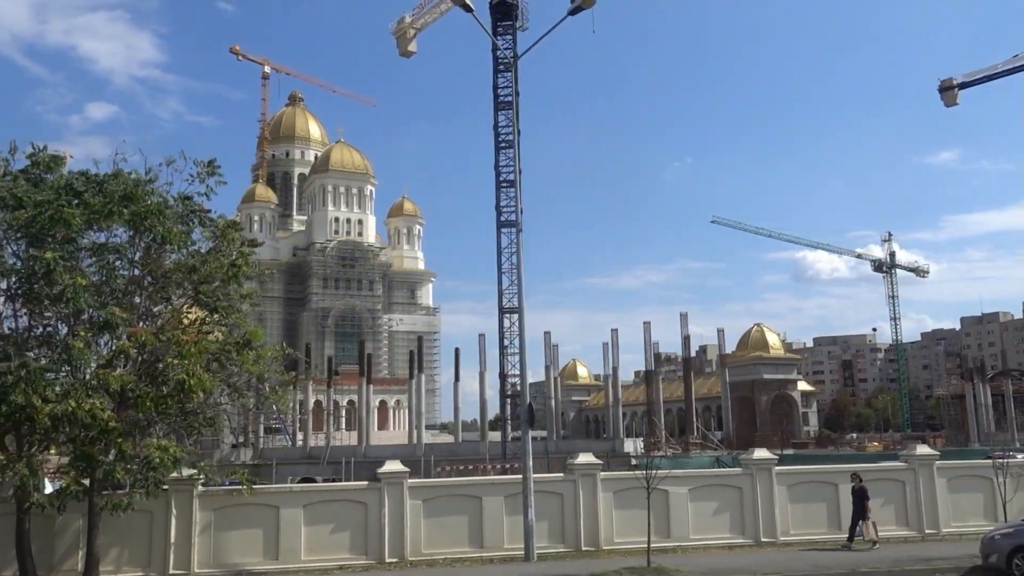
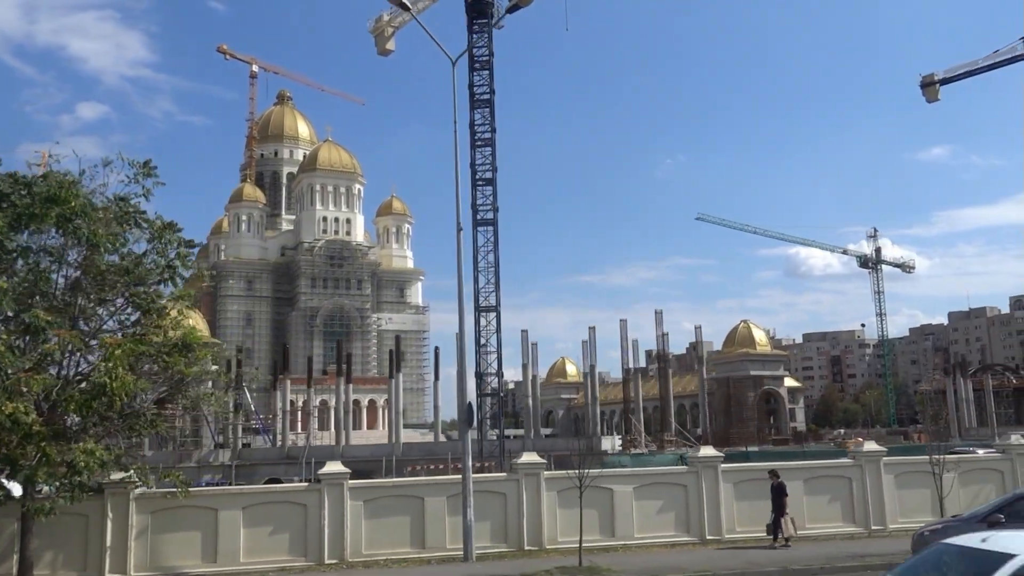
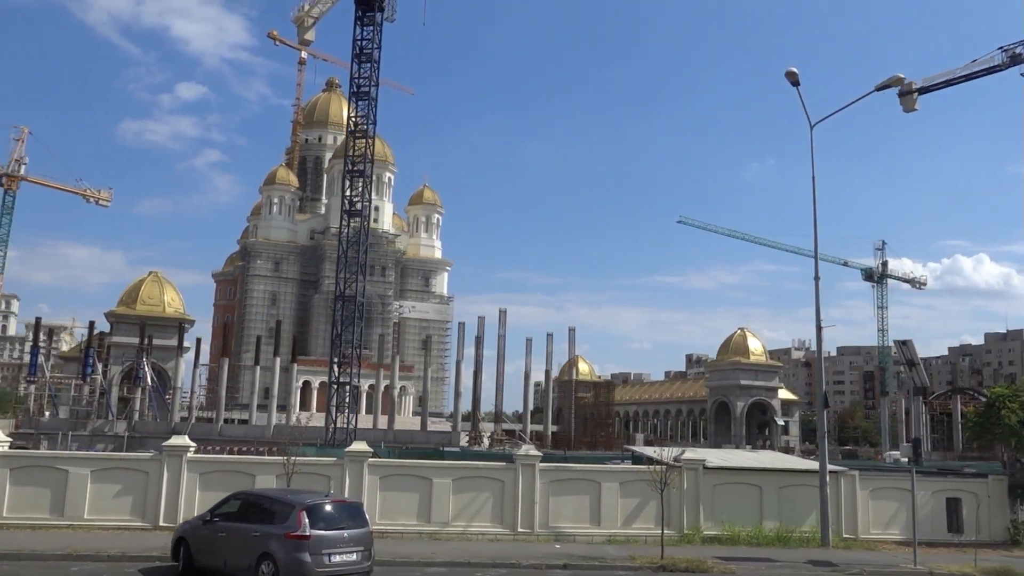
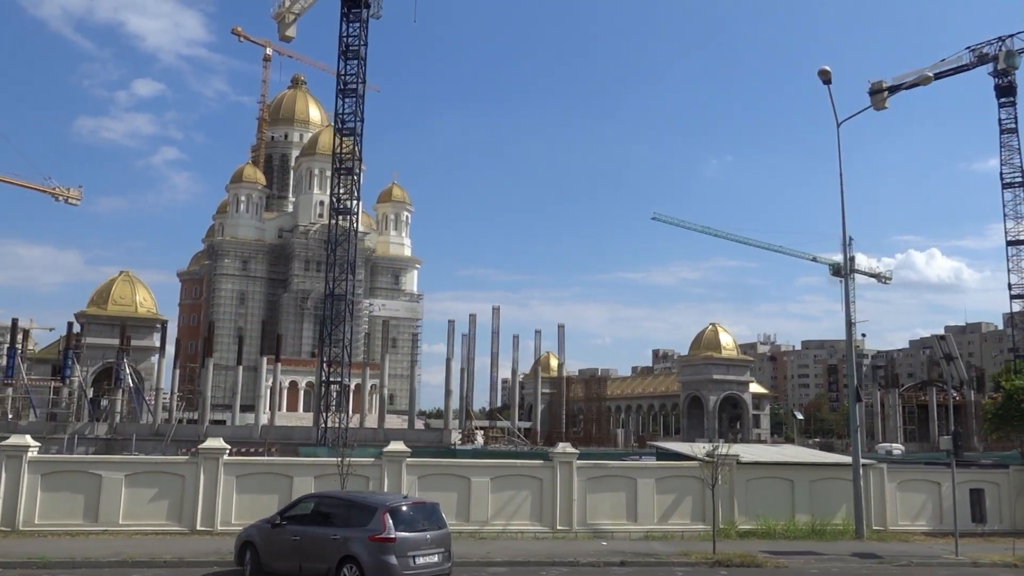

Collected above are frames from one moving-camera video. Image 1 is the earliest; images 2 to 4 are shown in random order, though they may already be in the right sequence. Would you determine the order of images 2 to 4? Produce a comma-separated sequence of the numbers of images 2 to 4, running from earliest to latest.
2, 4, 3
